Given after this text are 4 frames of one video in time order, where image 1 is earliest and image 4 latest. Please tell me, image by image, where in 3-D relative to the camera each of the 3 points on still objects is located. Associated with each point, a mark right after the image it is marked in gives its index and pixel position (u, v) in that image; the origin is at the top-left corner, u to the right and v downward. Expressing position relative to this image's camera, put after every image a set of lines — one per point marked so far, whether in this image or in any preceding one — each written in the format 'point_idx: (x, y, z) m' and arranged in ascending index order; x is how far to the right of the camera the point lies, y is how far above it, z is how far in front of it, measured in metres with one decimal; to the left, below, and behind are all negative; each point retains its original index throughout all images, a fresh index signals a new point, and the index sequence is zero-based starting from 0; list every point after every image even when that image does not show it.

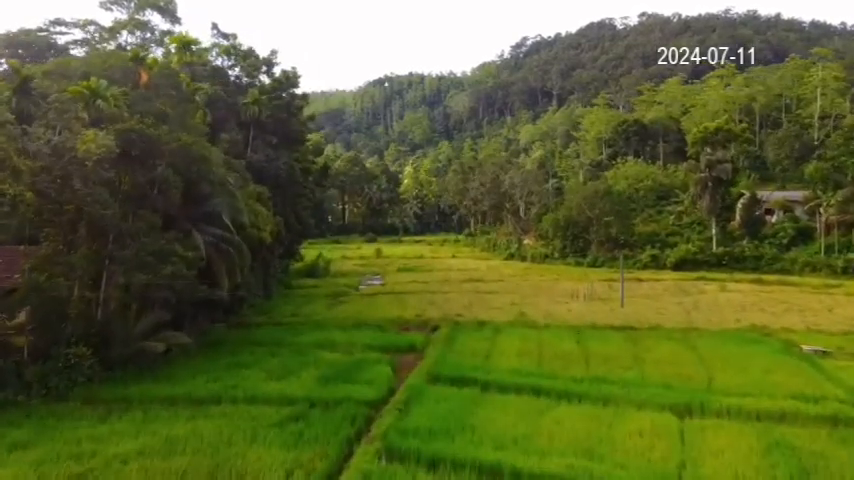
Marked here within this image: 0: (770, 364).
0: (+11.2, -4.2, +19.7) m
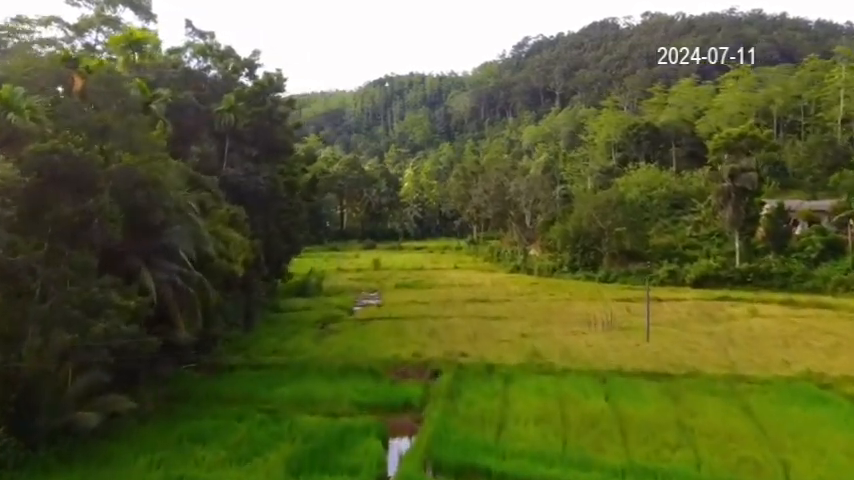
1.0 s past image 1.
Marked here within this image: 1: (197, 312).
0: (+11.2, -5.4, +15.9) m
1: (-7.5, -2.3, +19.6) m
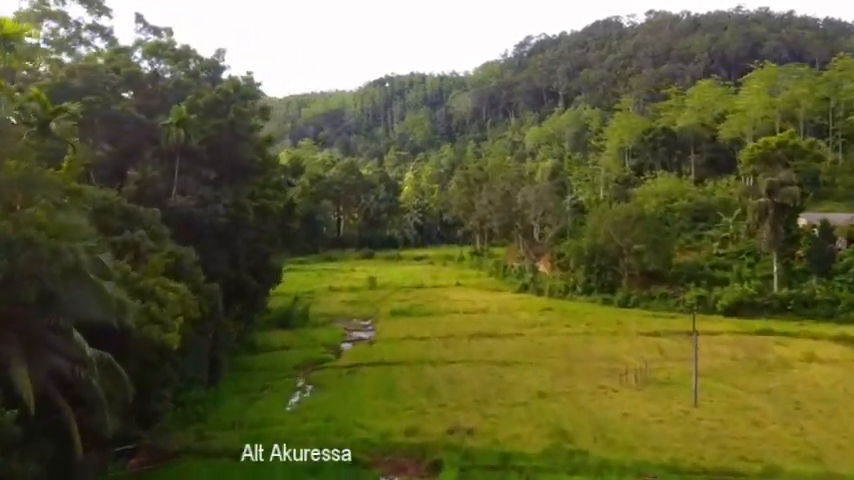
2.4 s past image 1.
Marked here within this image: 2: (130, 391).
0: (+11.1, -7.0, +10.5) m
1: (-7.6, -4.0, +14.3) m
2: (-7.4, -3.7, +15.0) m
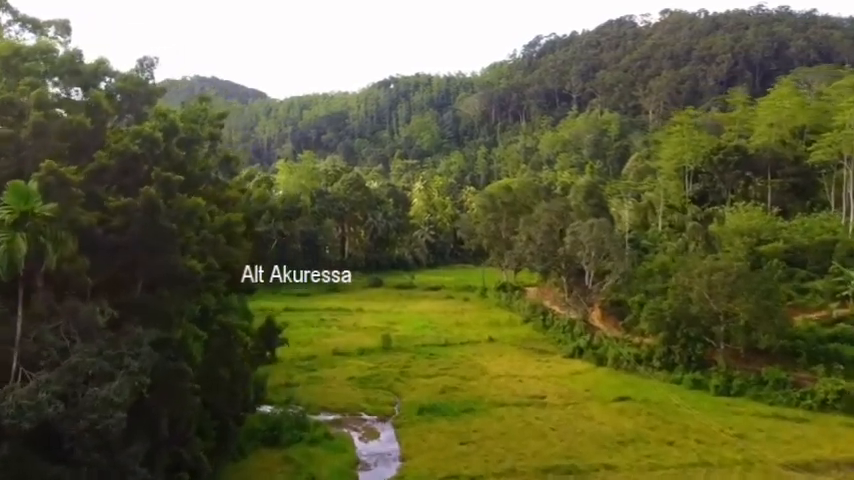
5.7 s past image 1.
0: (+13.1, -11.0, -1.4) m
1: (-5.5, -8.0, +2.4) m
2: (-5.3, -7.7, +3.1) m
